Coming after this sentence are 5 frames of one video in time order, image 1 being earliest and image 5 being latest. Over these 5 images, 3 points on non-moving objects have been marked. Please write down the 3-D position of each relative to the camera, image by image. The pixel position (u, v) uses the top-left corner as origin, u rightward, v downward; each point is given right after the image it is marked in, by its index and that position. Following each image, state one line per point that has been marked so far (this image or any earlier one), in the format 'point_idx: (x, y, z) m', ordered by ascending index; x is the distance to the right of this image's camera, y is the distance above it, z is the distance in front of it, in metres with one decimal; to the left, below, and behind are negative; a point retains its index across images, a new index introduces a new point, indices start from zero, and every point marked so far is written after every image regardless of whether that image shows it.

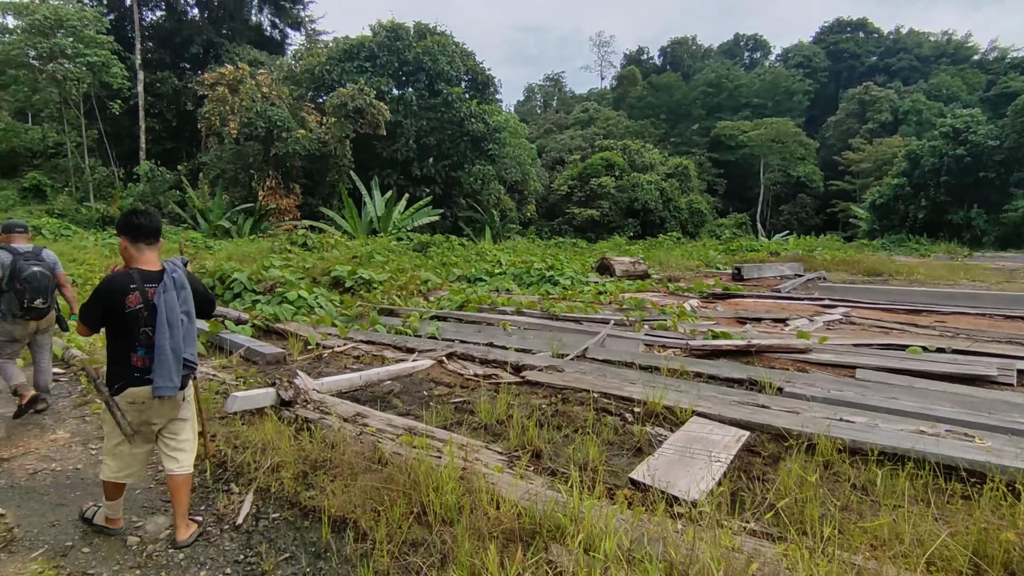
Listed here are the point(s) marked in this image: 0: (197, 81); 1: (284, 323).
0: (-10.2, +6.6, +19.1) m
1: (-1.8, -0.3, +4.7) m
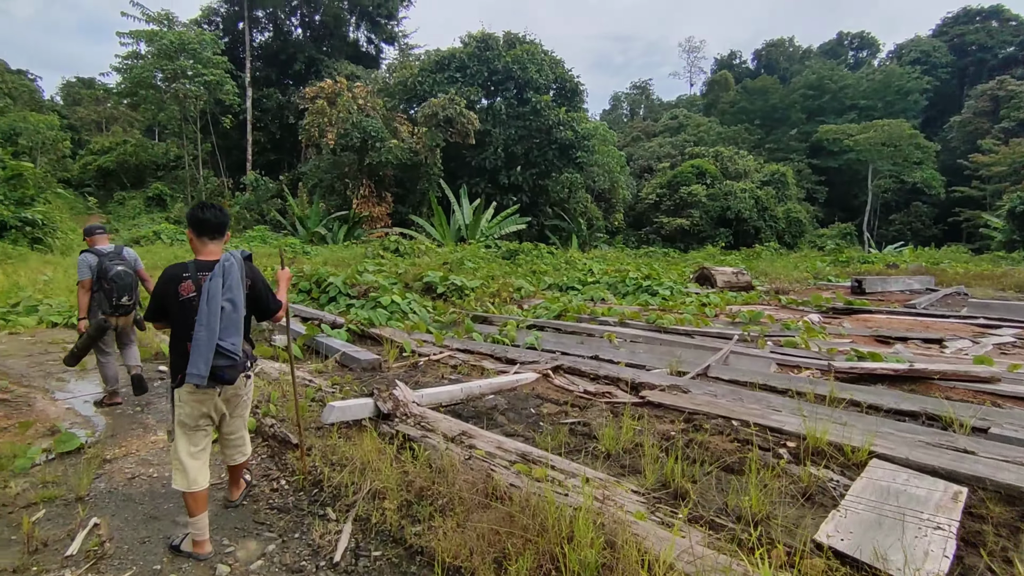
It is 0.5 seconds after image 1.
0: (-7.2, +6.5, +20.1) m
1: (-1.0, -0.3, +4.6) m
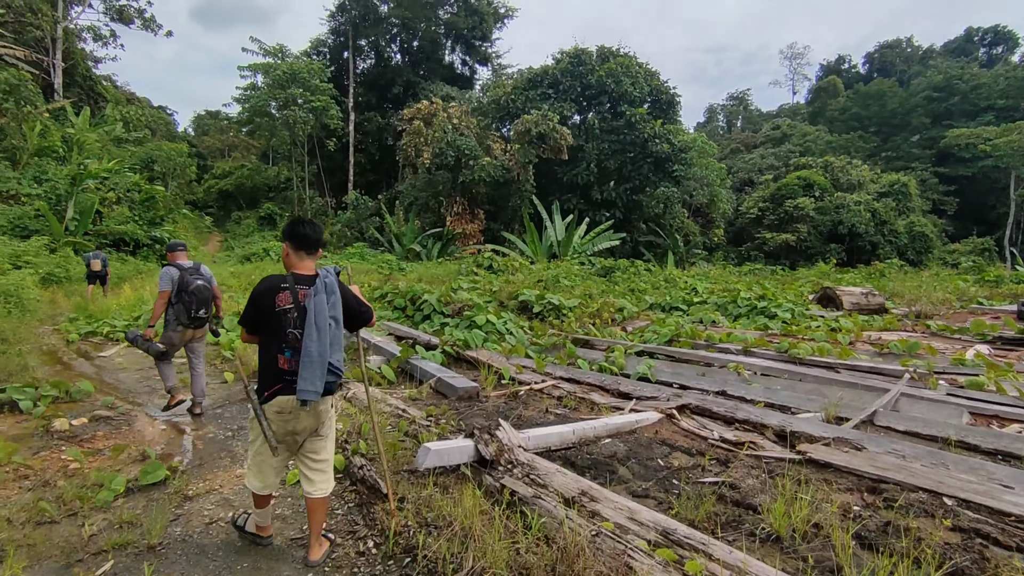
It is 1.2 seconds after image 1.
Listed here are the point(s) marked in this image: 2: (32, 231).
0: (-4.0, +6.0, +20.8) m
1: (-0.3, -0.5, +4.3) m
2: (-9.6, +1.1, +11.8) m
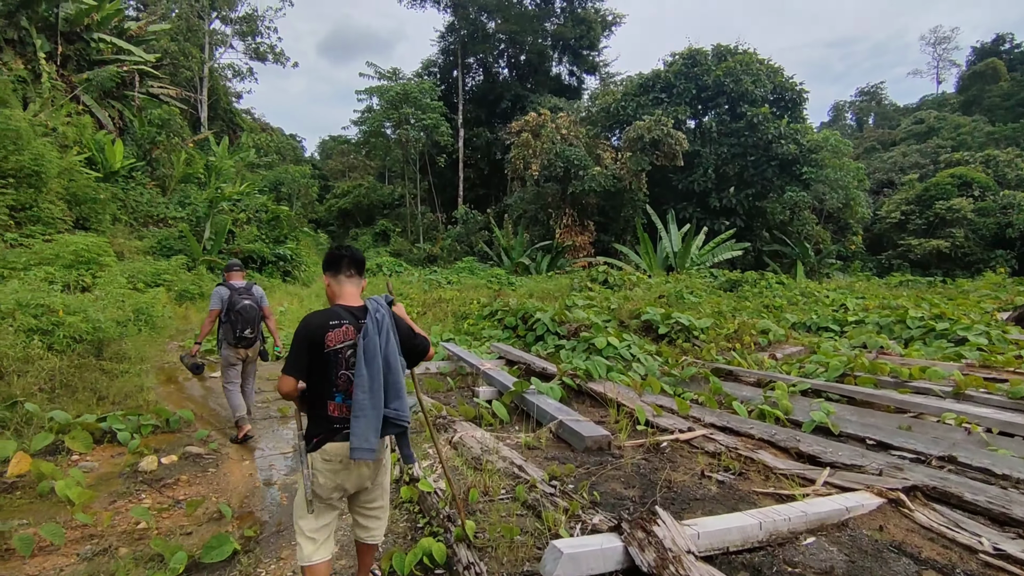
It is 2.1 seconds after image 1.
0: (-0.2, +5.5, +20.7) m
1: (+0.5, -0.6, +3.7) m
2: (-7.3, +0.8, +12.7) m
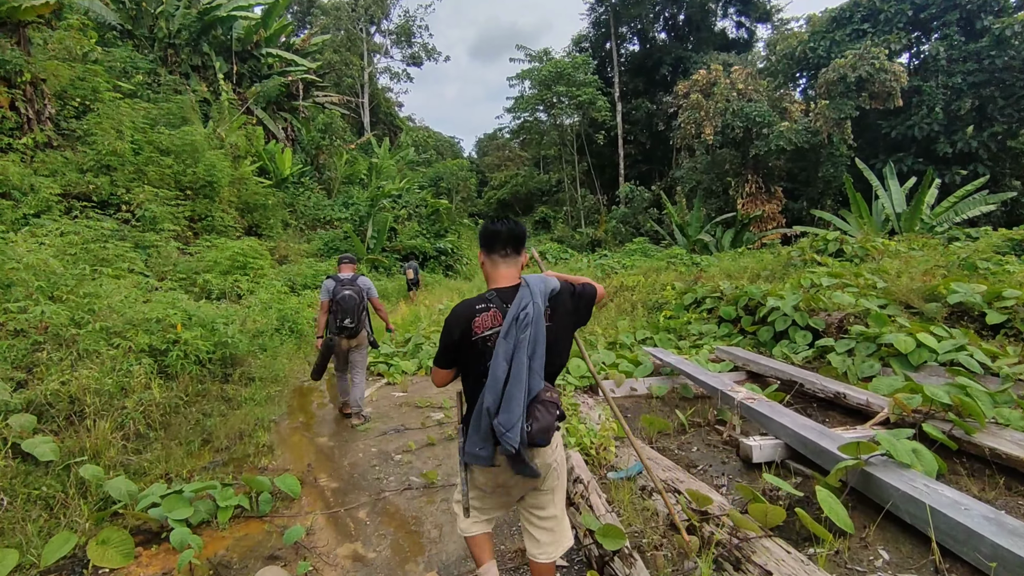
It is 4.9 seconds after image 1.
0: (+5.0, +6.0, +18.4) m
1: (+1.6, -0.5, +1.9) m
2: (-3.7, +0.8, +12.6) m
